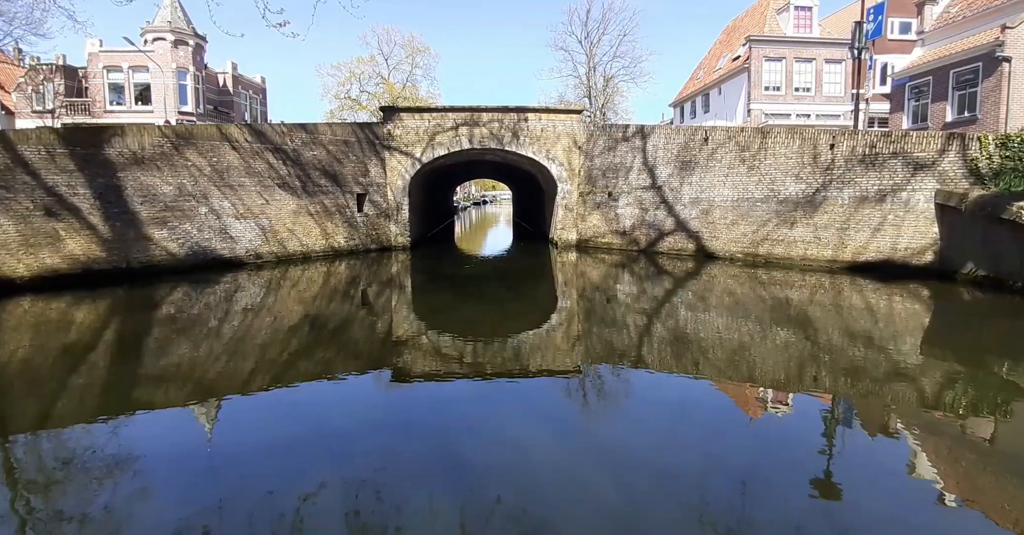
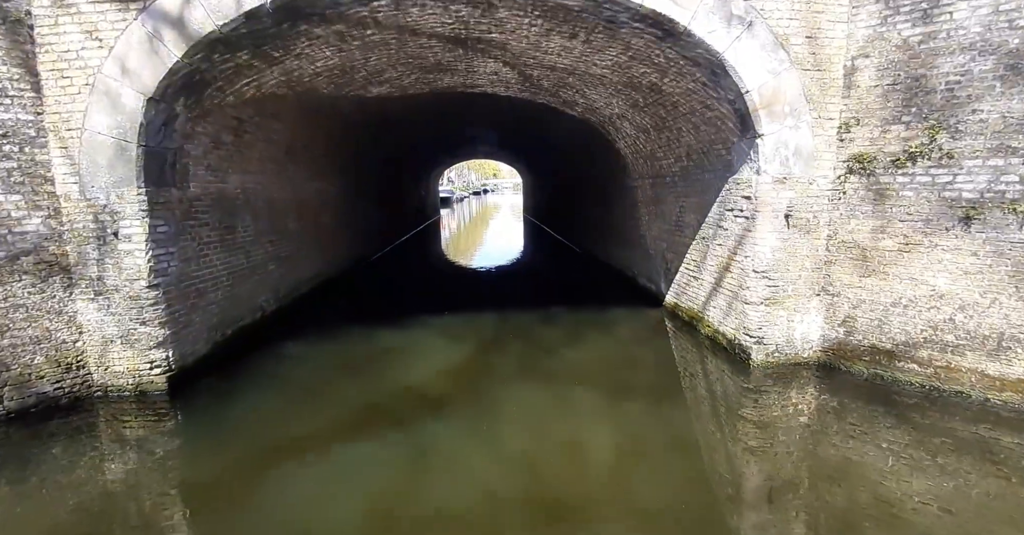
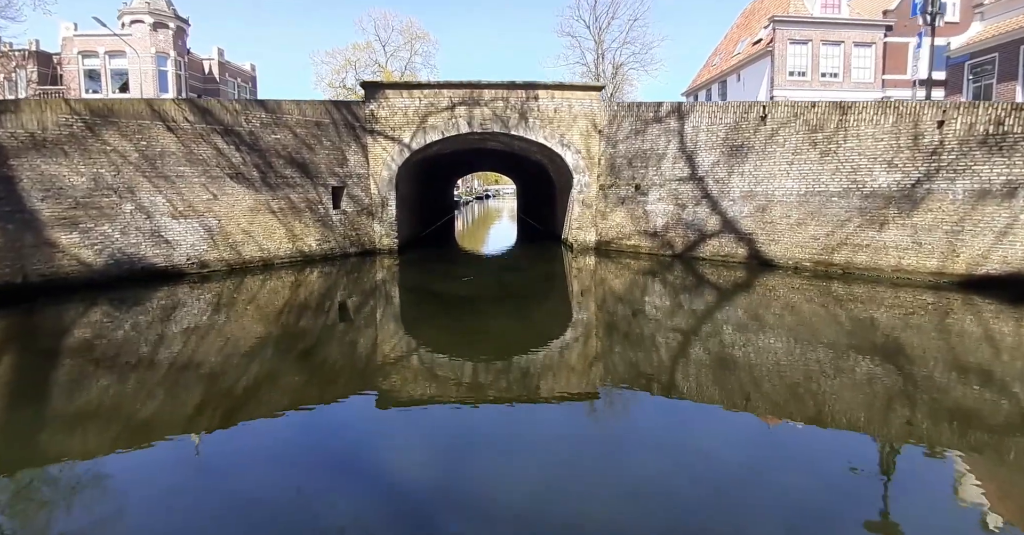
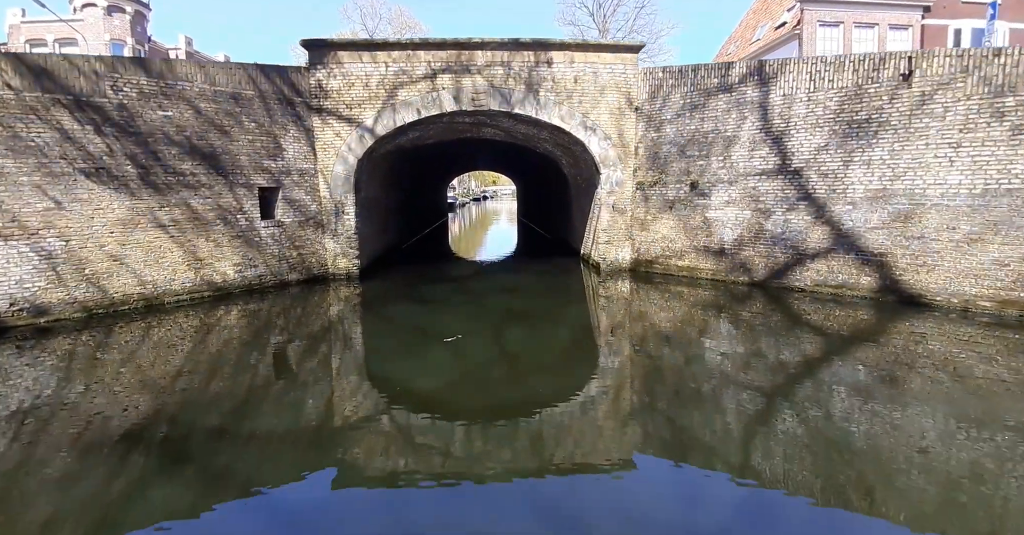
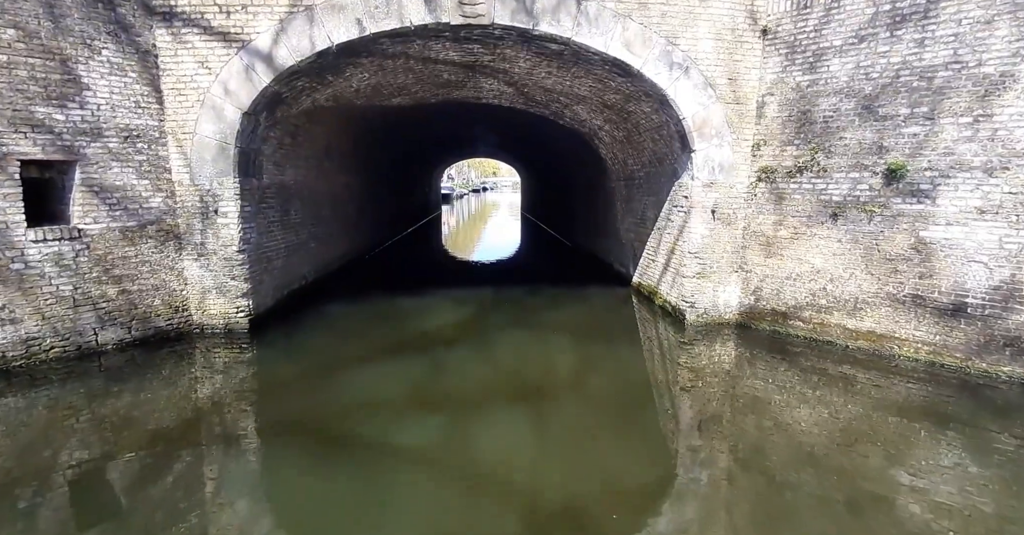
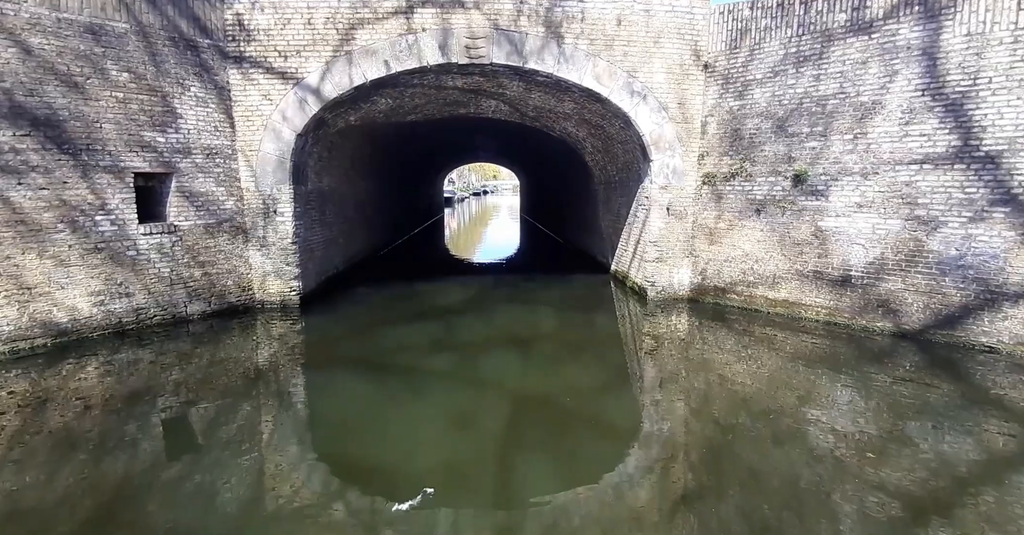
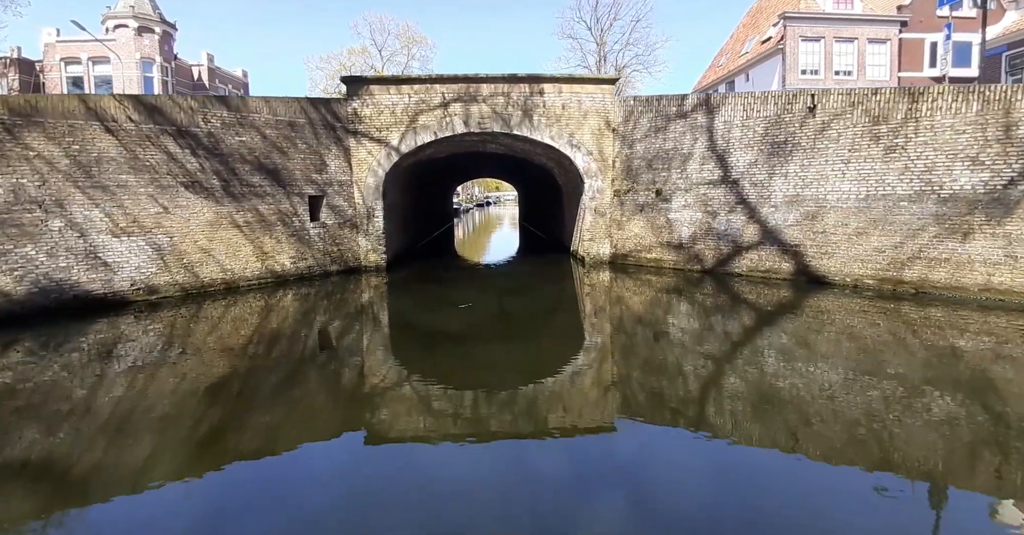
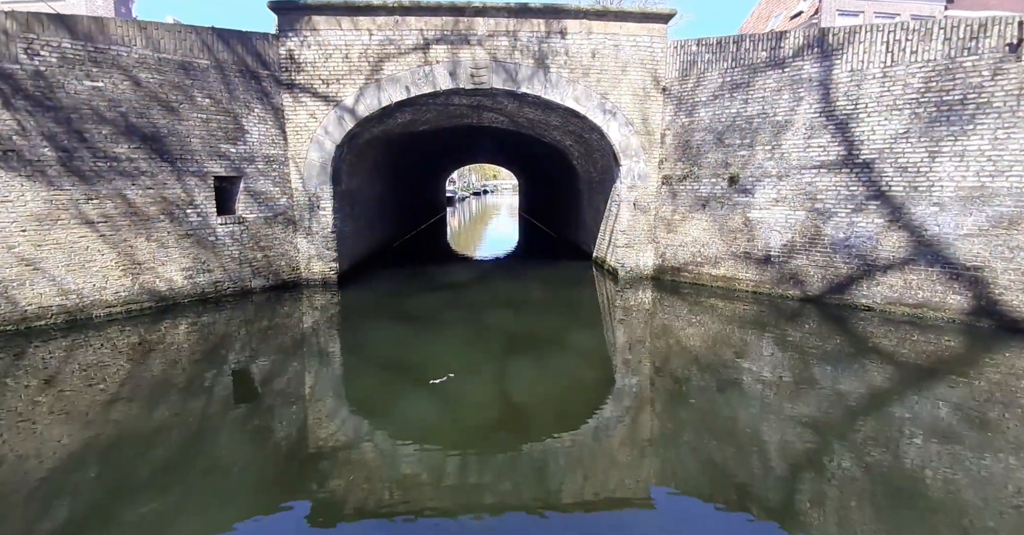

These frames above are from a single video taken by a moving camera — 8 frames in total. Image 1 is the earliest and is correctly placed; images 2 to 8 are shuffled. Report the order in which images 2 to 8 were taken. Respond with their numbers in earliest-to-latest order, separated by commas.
3, 7, 4, 8, 6, 5, 2
